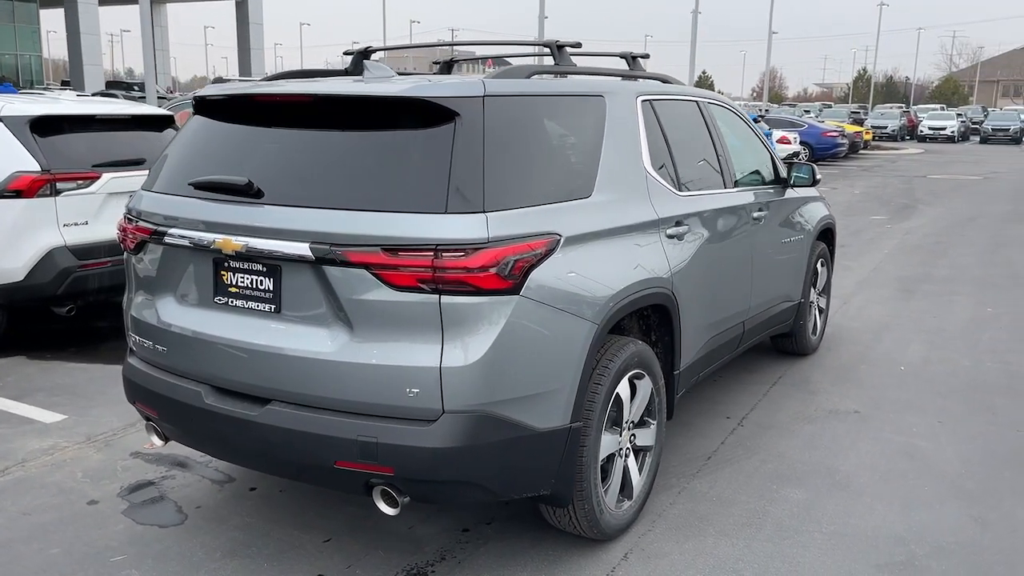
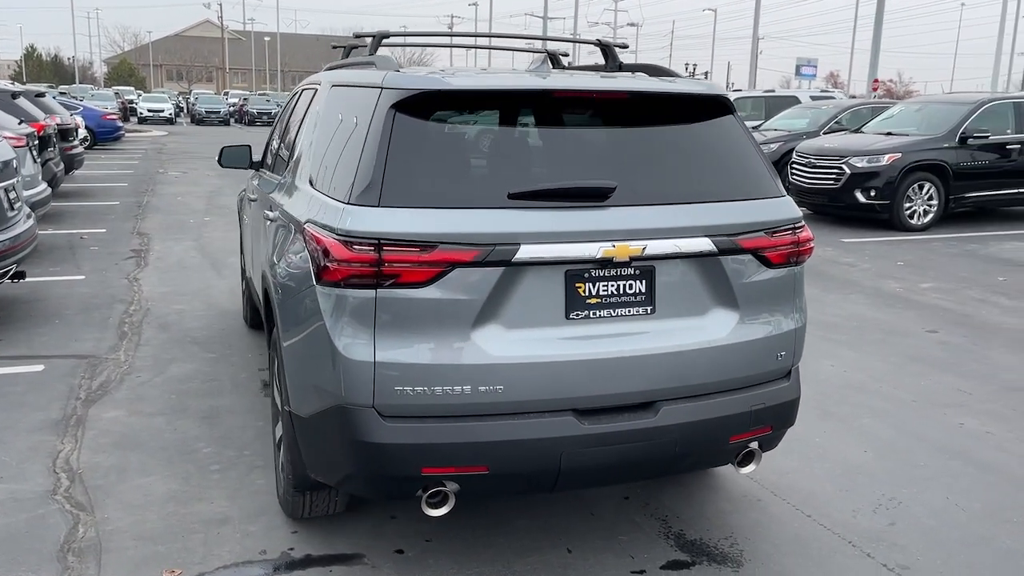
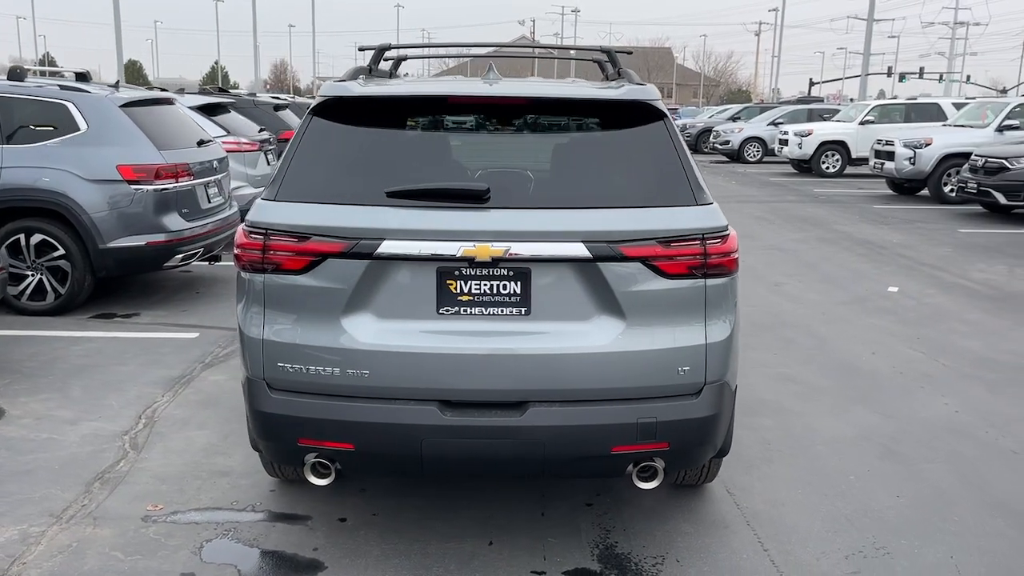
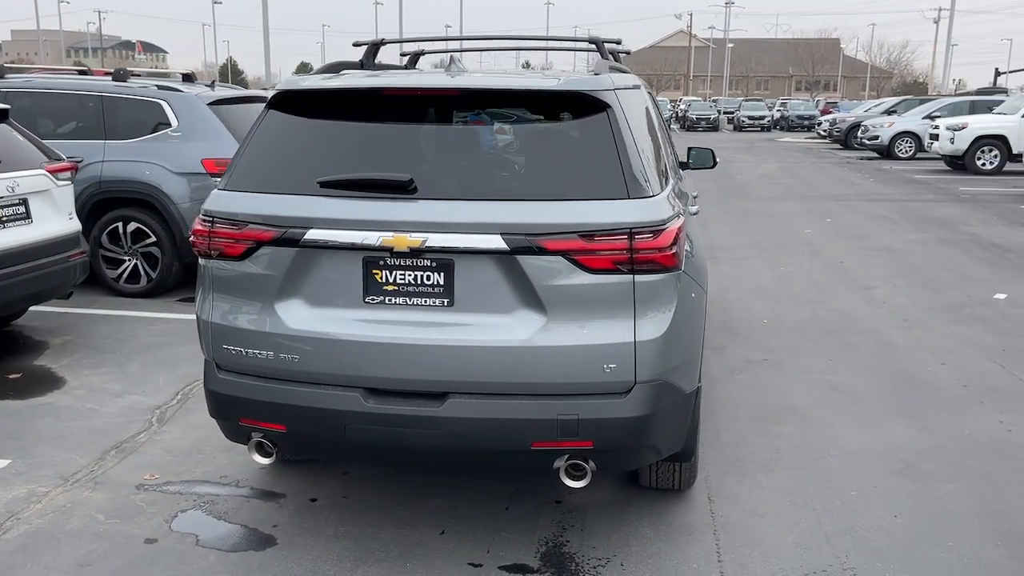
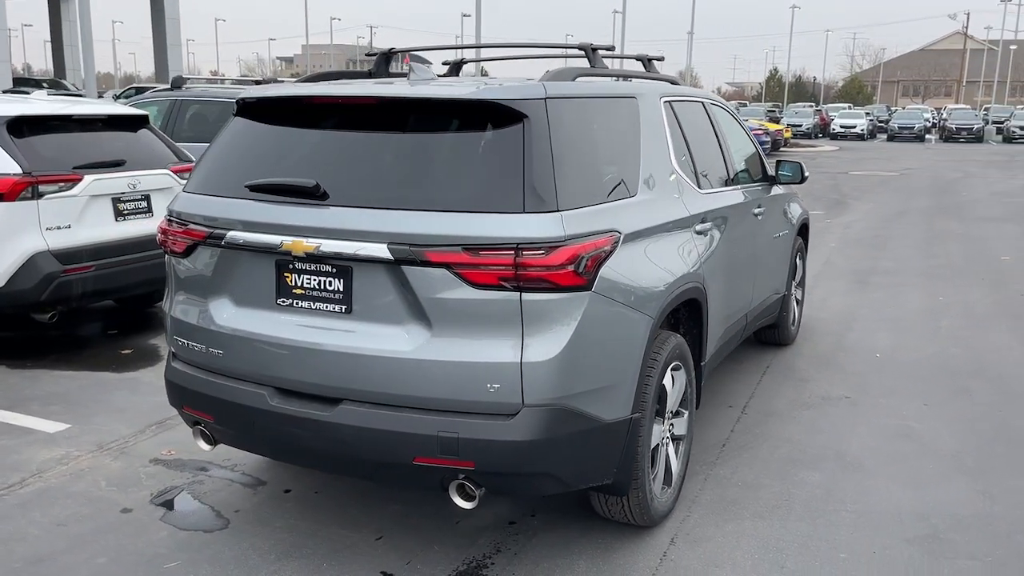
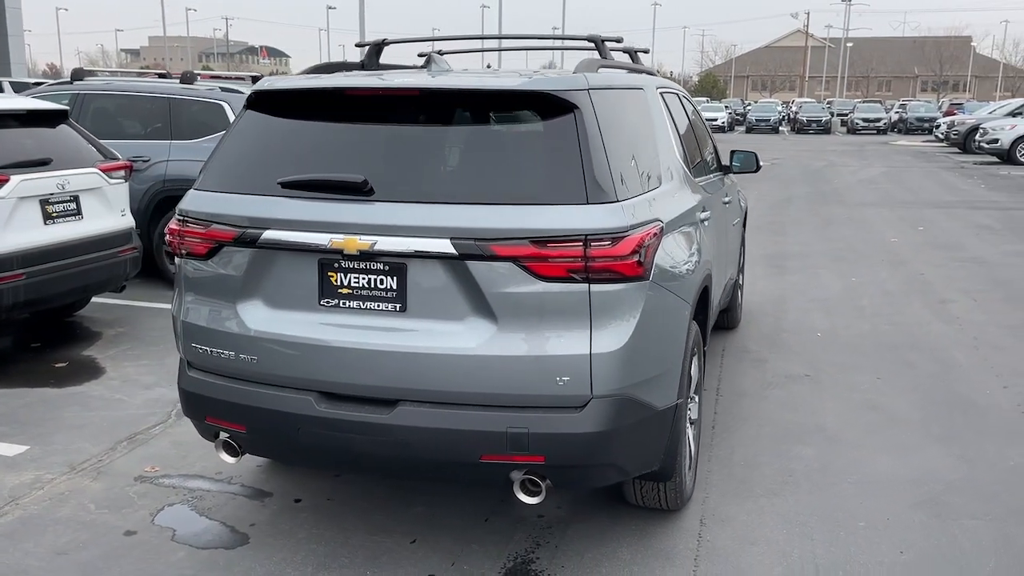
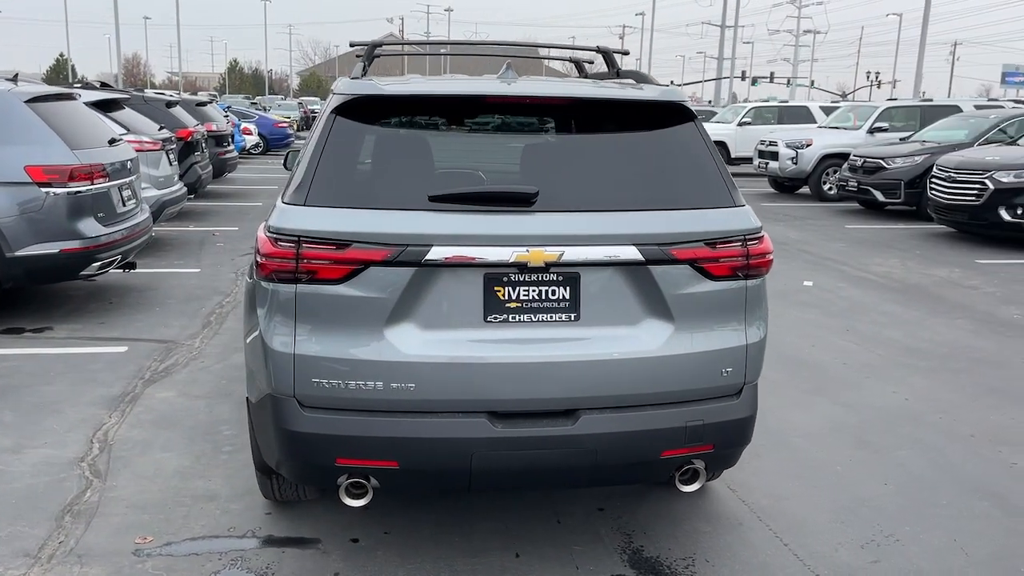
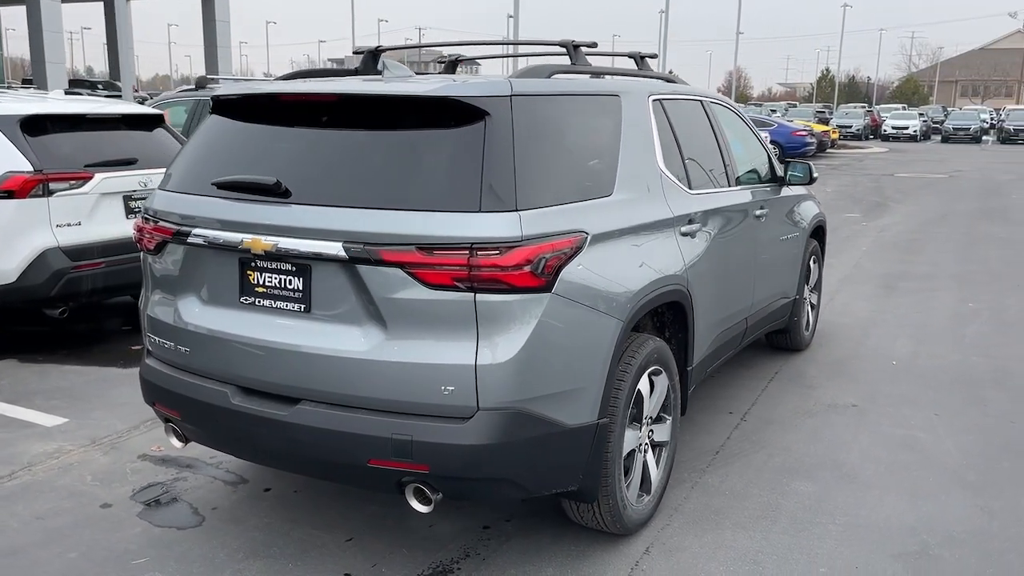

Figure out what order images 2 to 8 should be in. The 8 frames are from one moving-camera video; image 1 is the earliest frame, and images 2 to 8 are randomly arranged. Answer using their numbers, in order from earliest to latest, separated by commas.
8, 5, 6, 4, 3, 7, 2
